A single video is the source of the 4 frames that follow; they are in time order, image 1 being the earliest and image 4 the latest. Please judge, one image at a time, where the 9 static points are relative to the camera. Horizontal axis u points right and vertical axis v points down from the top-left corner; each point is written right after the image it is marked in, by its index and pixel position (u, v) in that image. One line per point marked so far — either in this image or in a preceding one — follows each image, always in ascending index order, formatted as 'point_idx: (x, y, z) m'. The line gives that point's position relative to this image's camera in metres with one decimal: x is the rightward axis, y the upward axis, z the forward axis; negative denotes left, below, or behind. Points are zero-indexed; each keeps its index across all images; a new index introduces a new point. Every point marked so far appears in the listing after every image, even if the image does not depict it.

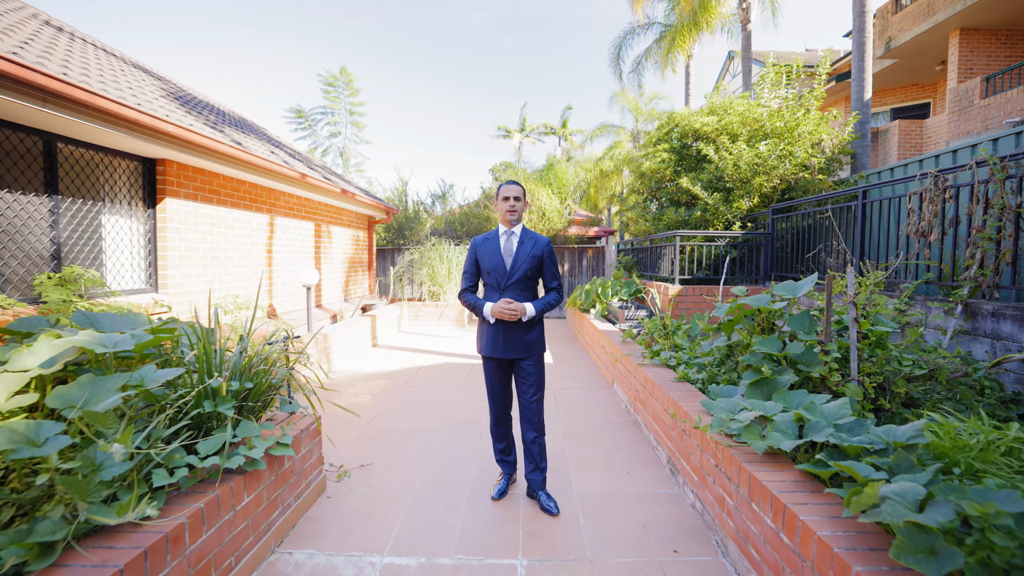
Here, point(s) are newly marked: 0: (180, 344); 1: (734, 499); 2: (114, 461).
0: (-1.5, -0.2, +2.0) m
1: (+0.9, -0.9, +1.9) m
2: (-1.2, -0.5, +1.4) m
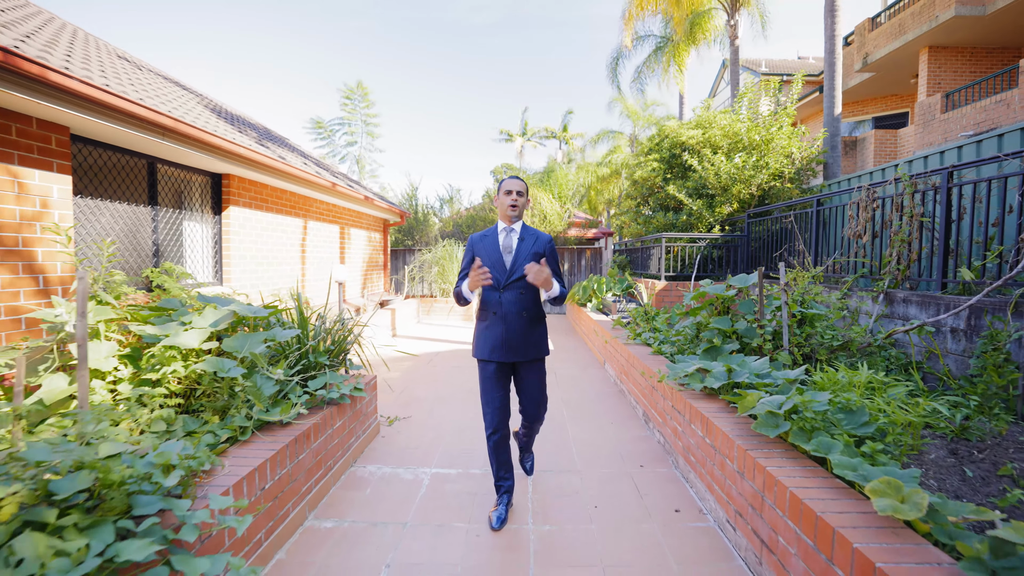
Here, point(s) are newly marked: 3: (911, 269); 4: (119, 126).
0: (-1.4, -0.2, +2.8) m
1: (+1.0, -0.8, +2.7) m
2: (-1.2, -0.5, +2.2) m
3: (+3.3, +0.2, +3.8) m
4: (-2.7, +1.2, +3.4) m
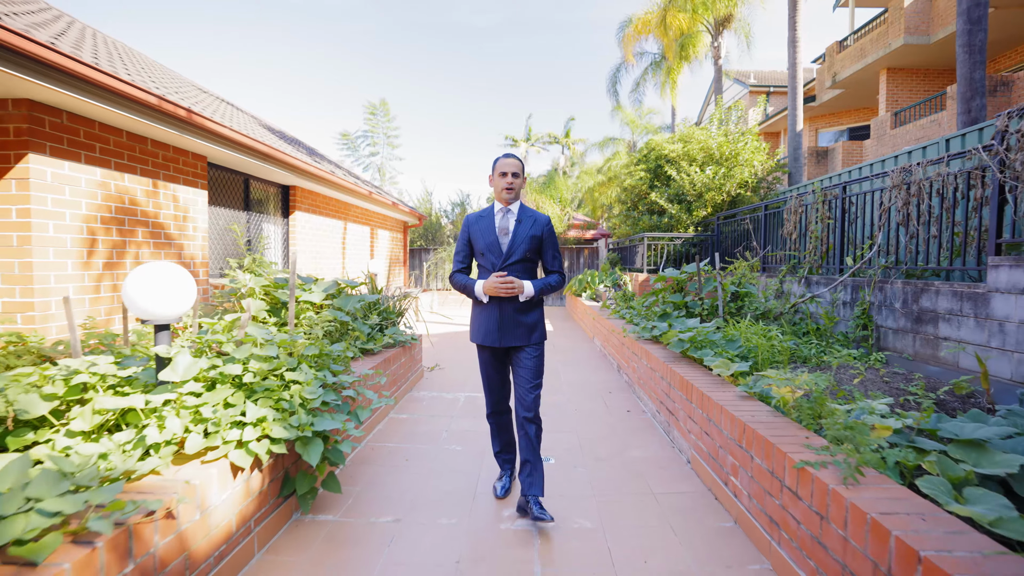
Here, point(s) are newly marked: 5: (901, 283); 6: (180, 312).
0: (-1.3, 0.0, +4.1) m
1: (+1.1, -0.6, +4.0) m
2: (-1.1, -0.3, +3.5) m
3: (+3.4, +0.3, +5.0) m
4: (-2.6, +1.3, +4.6) m
5: (+3.2, 0.0, +3.8) m
6: (-1.3, -0.1, +1.8) m
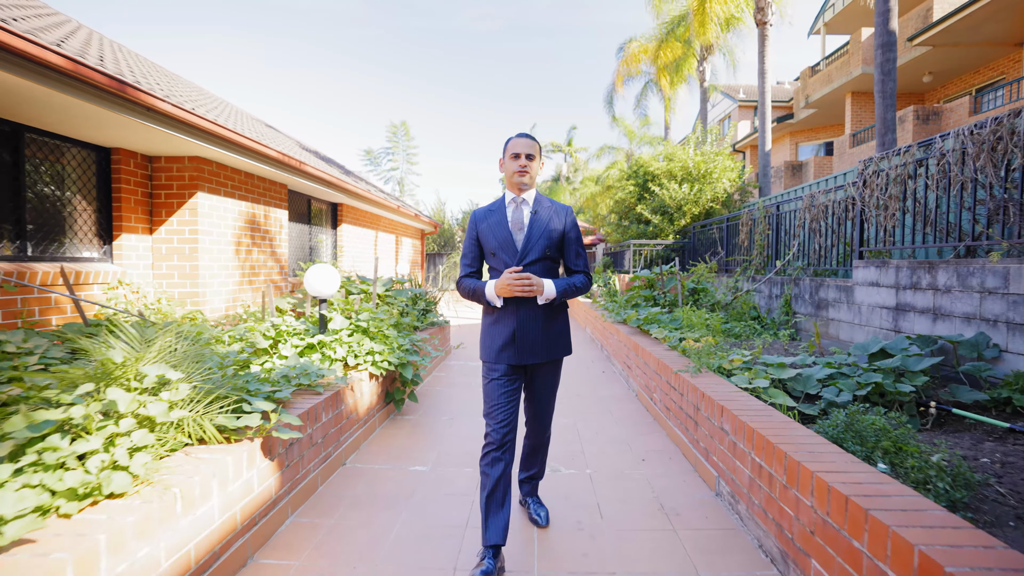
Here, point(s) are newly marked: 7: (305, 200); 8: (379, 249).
0: (-1.3, 0.0, +5.4) m
1: (+1.1, -0.6, +5.3) m
2: (-1.0, -0.2, +4.8) m
3: (+3.5, +0.4, +6.4) m
4: (-2.6, +1.4, +6.0) m
5: (+3.3, +0.1, +5.1) m
6: (-1.2, 0.0, +3.2) m
7: (-3.1, +1.3, +6.8) m
8: (-2.7, +0.8, +9.4) m
